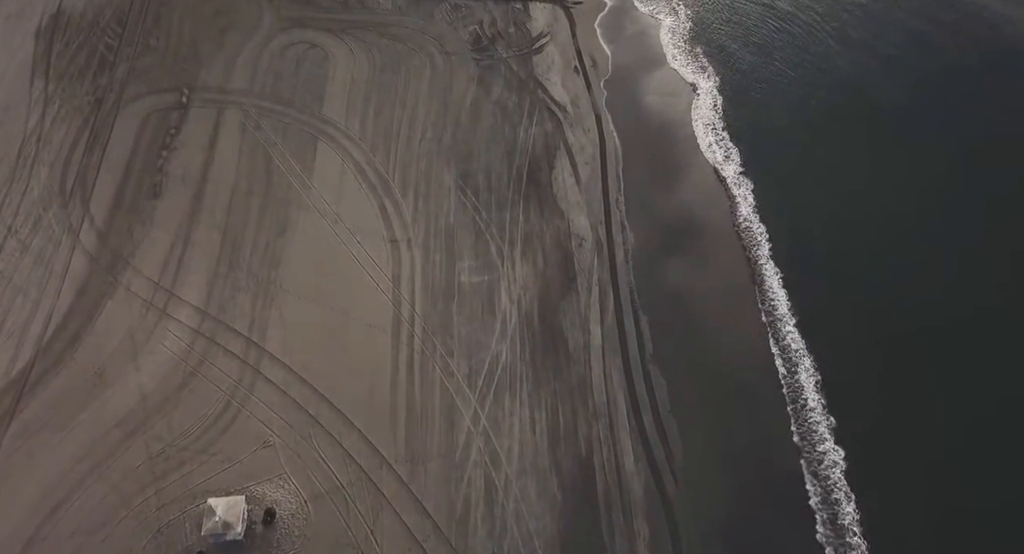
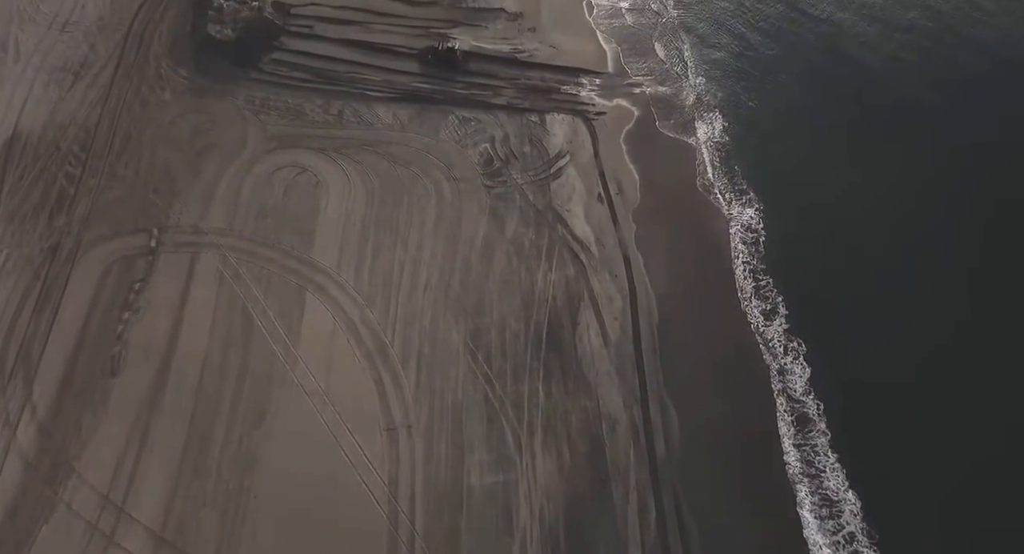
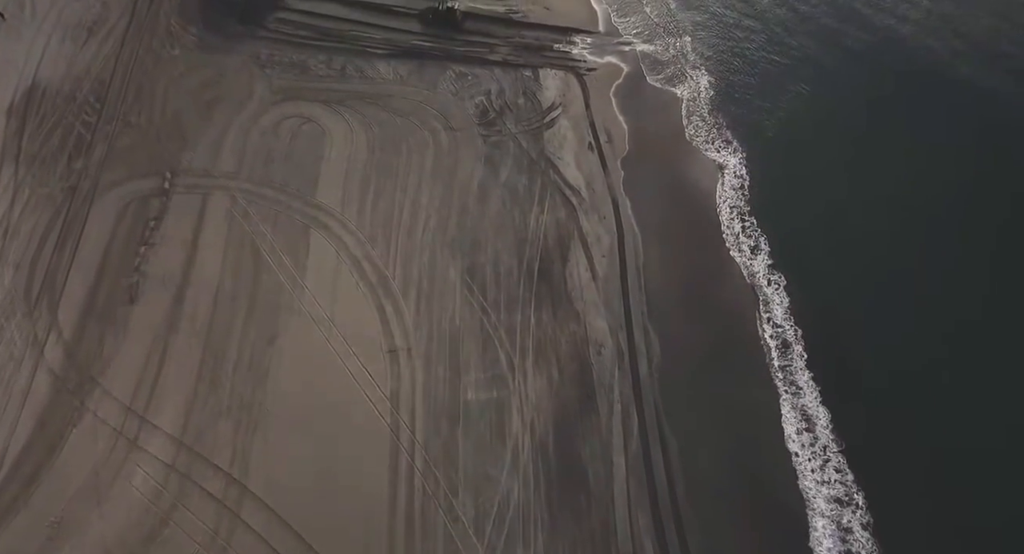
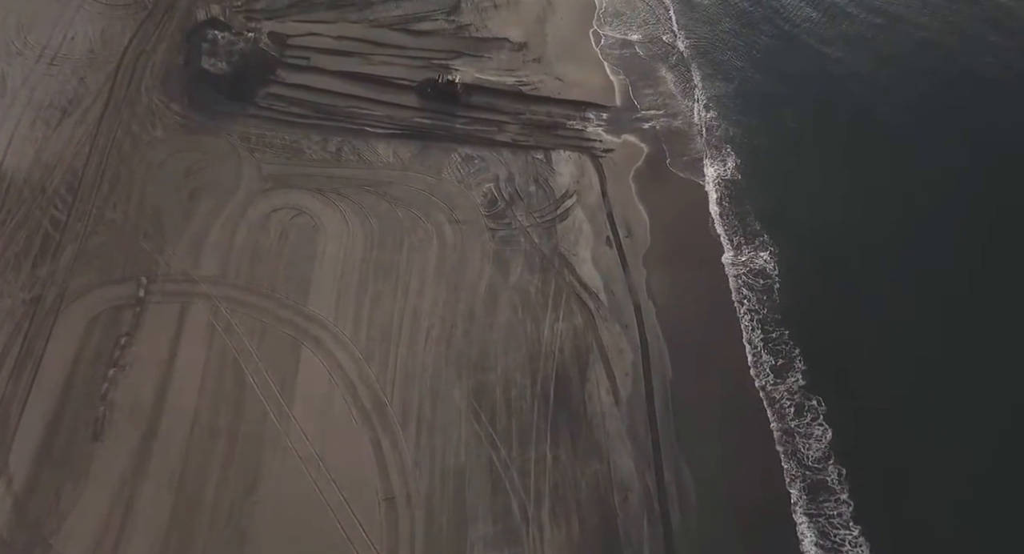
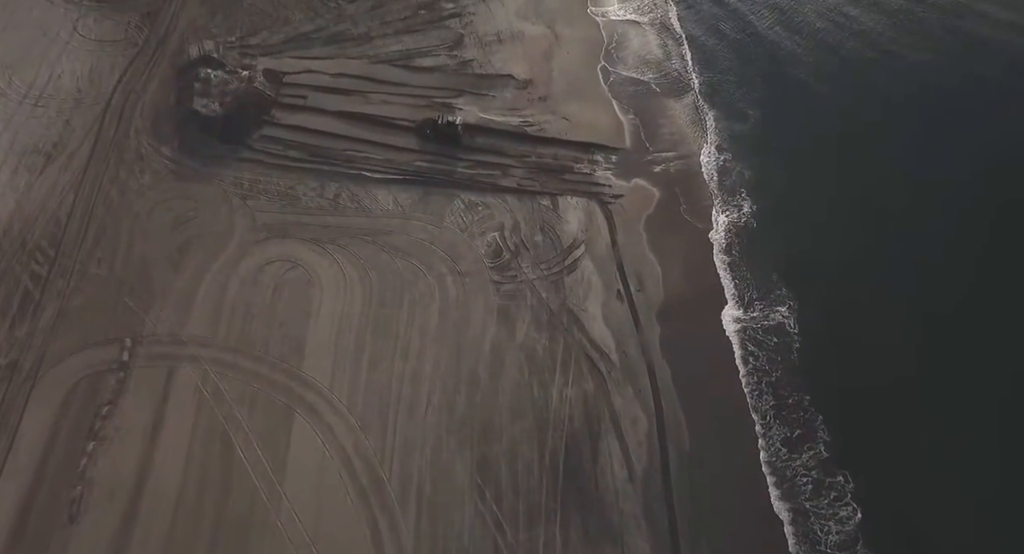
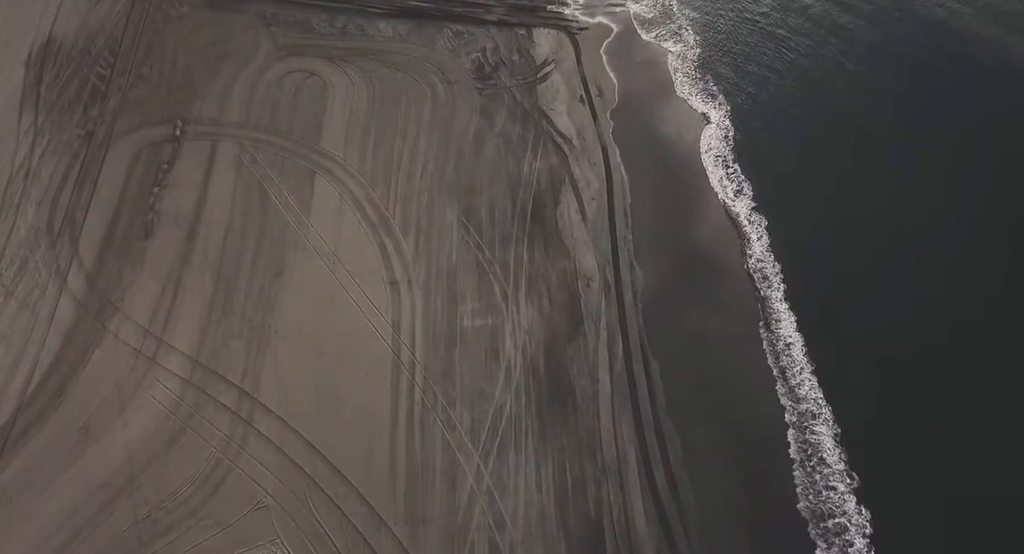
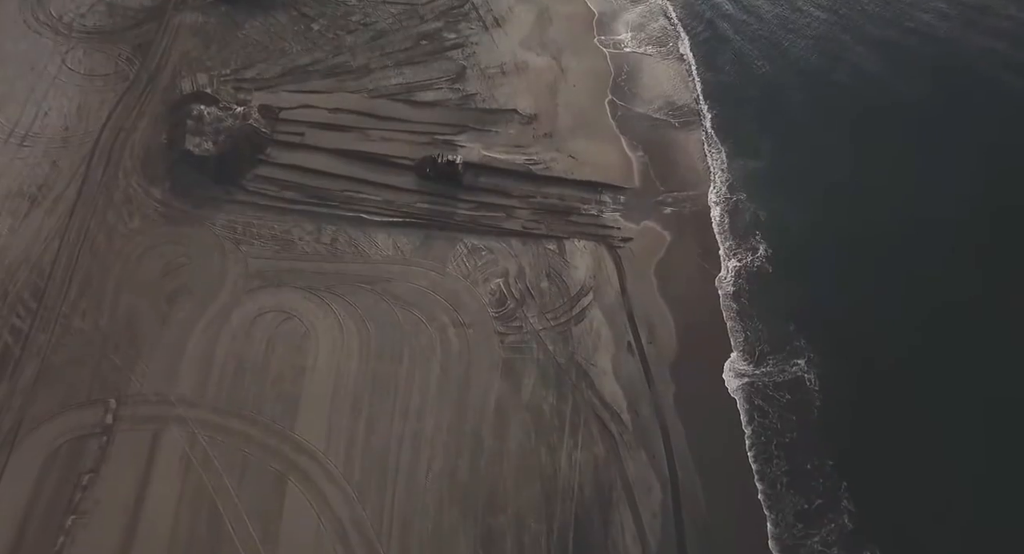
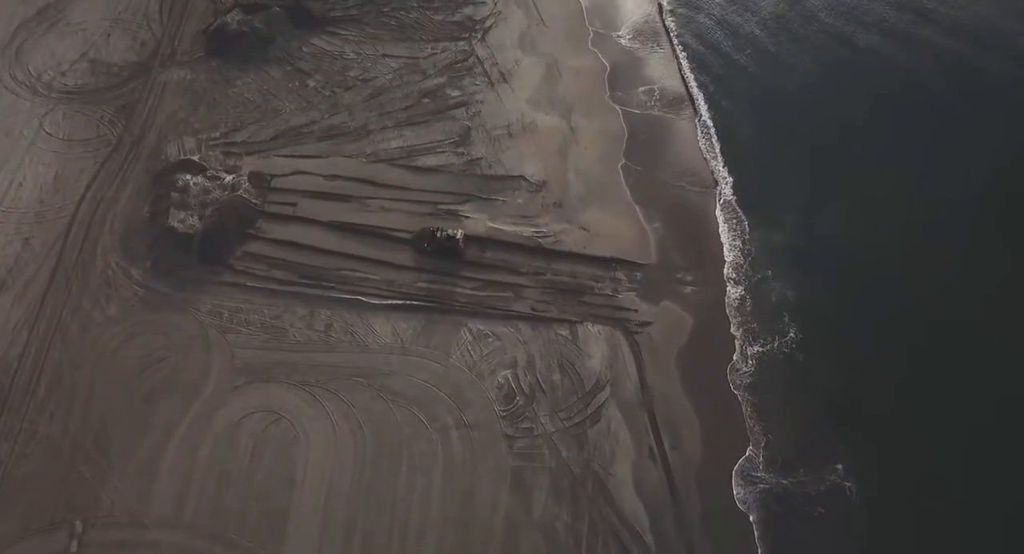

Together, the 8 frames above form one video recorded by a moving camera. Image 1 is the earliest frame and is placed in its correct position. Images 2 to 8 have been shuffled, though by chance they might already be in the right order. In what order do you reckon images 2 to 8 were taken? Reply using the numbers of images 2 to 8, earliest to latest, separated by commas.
6, 3, 2, 4, 5, 7, 8
